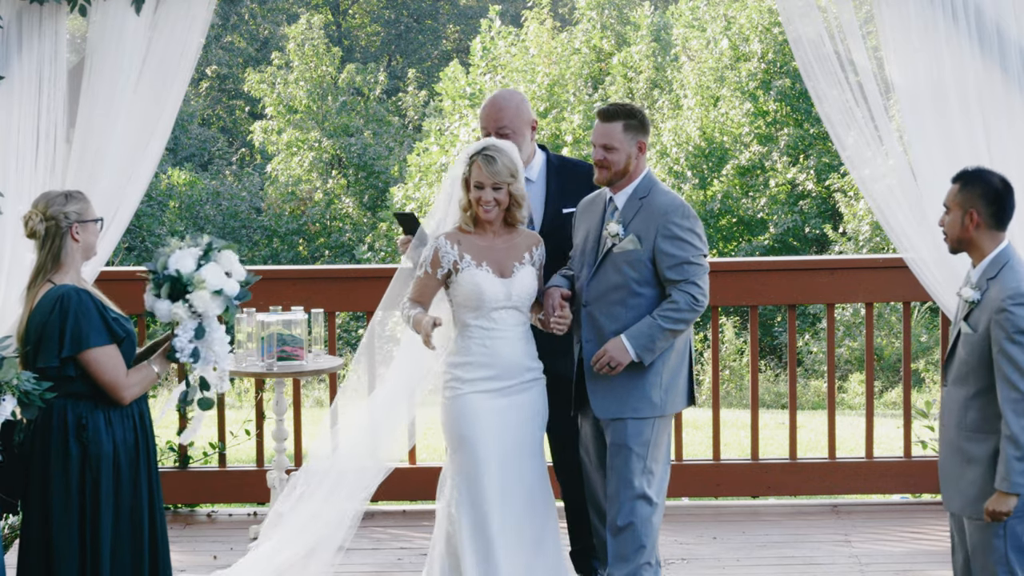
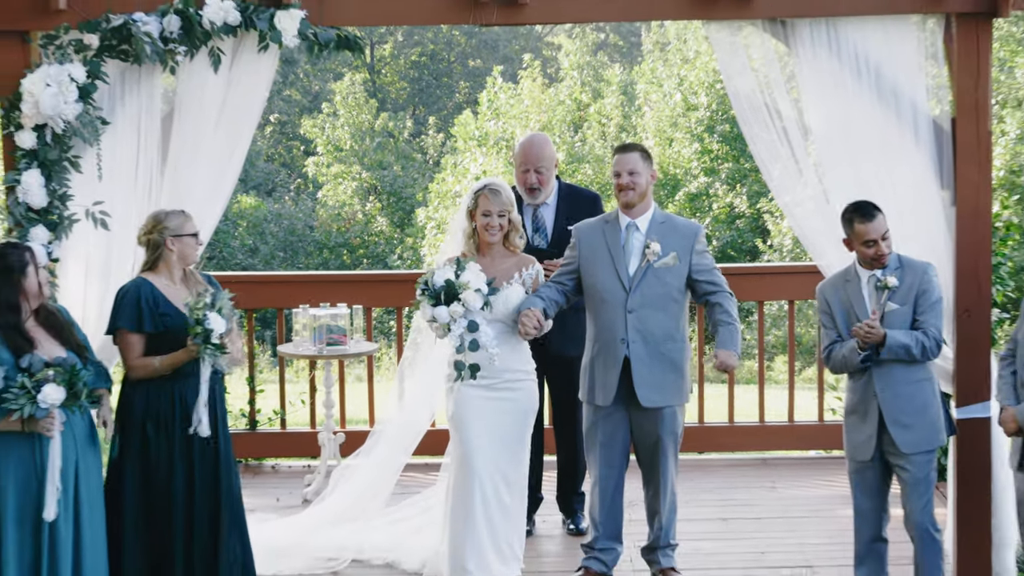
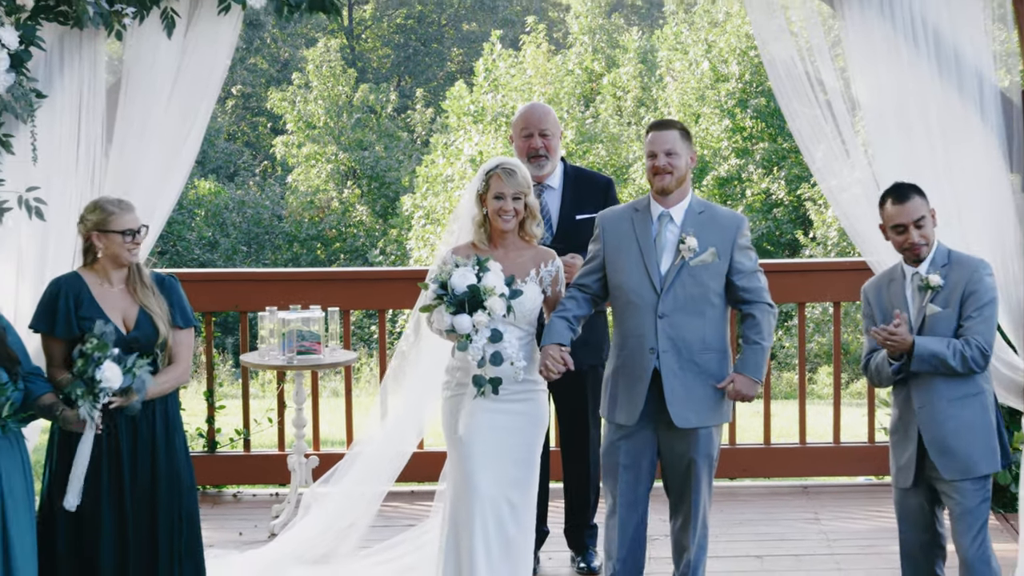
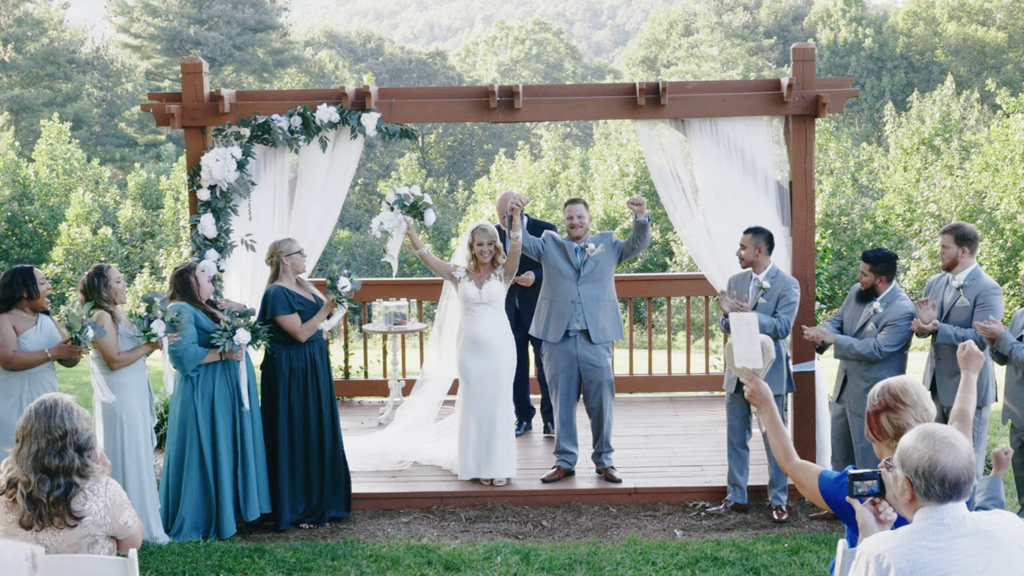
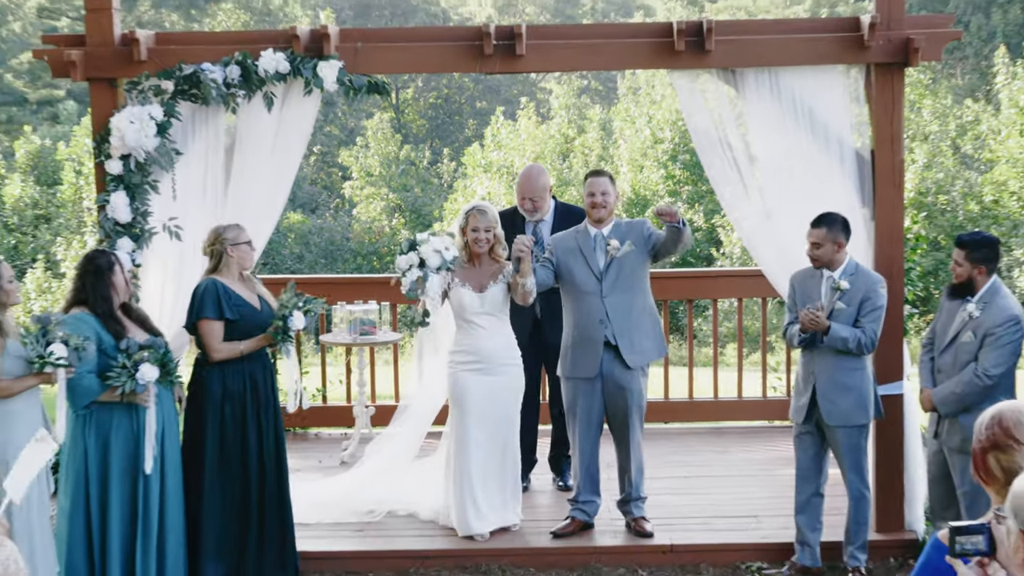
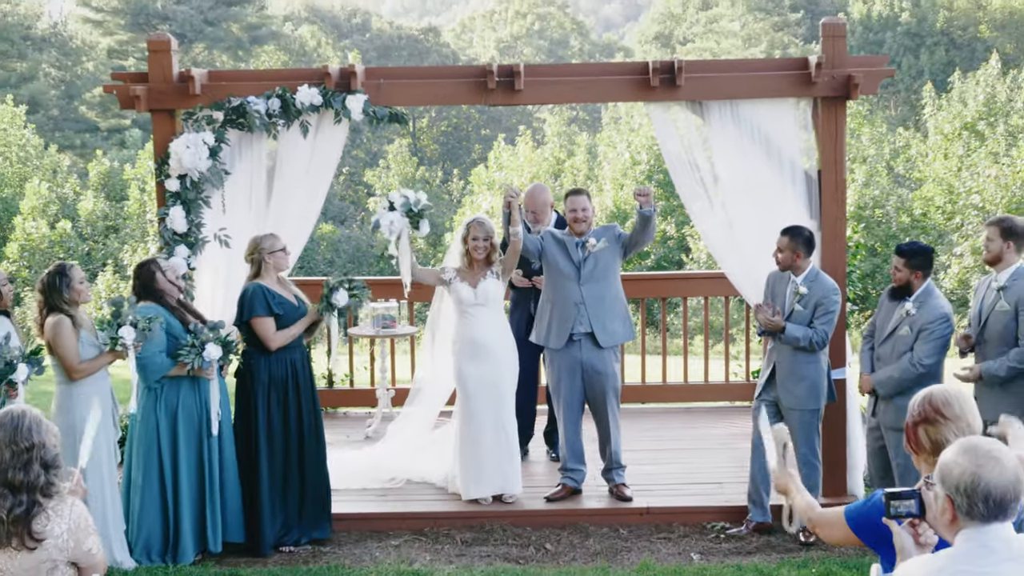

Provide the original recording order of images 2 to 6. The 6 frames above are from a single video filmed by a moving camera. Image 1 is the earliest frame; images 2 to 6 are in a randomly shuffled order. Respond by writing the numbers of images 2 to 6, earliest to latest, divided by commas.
3, 2, 5, 6, 4
